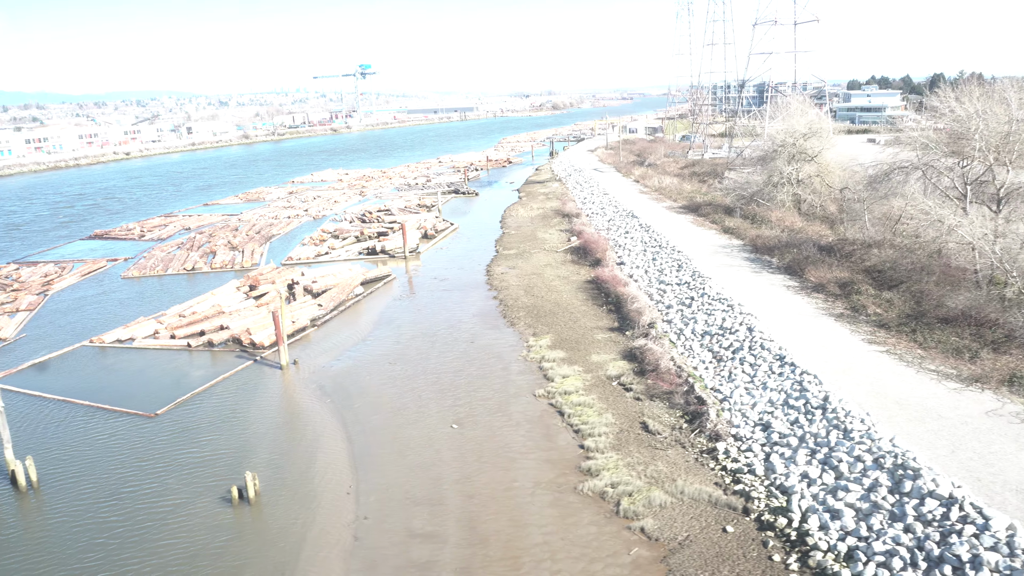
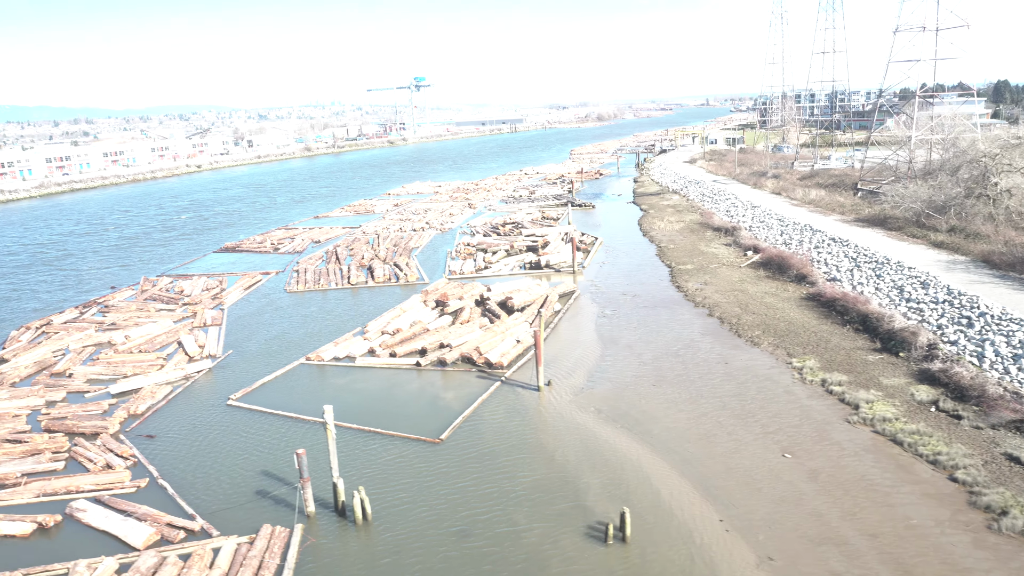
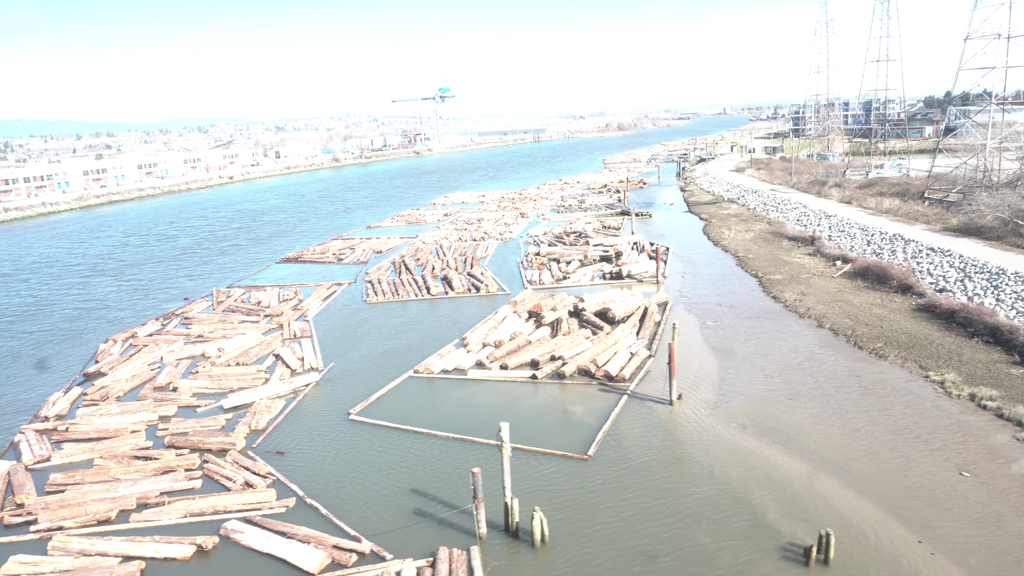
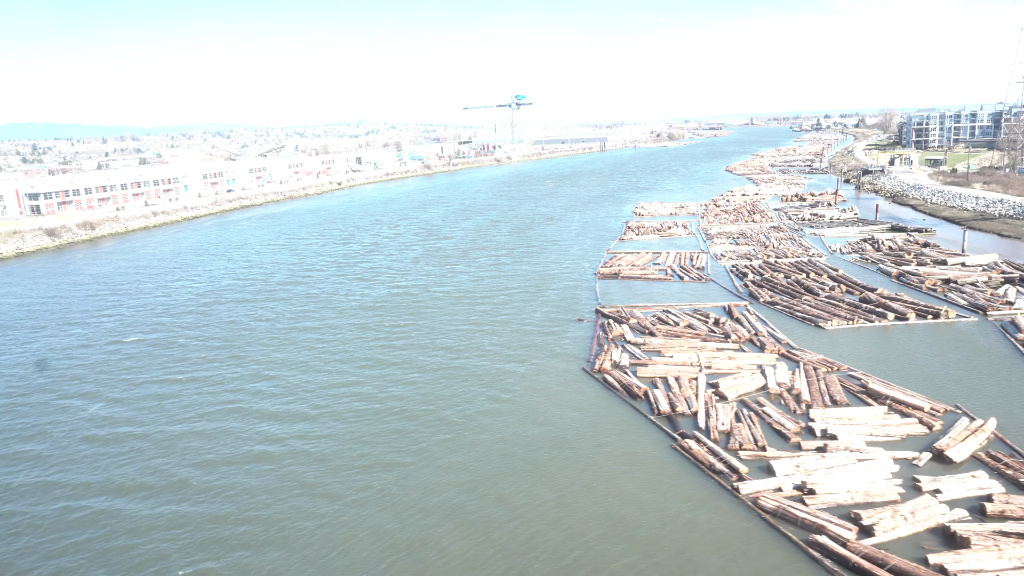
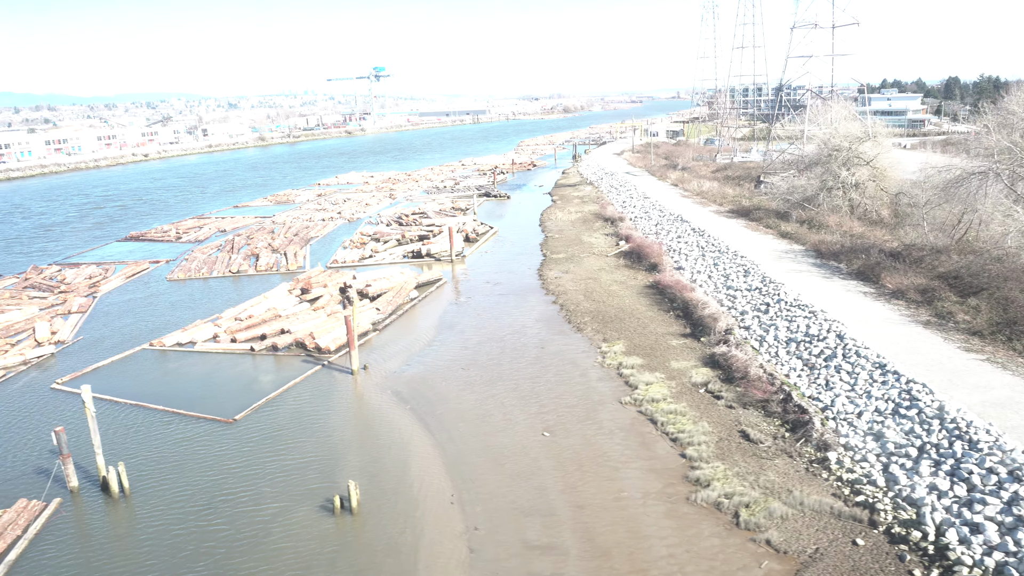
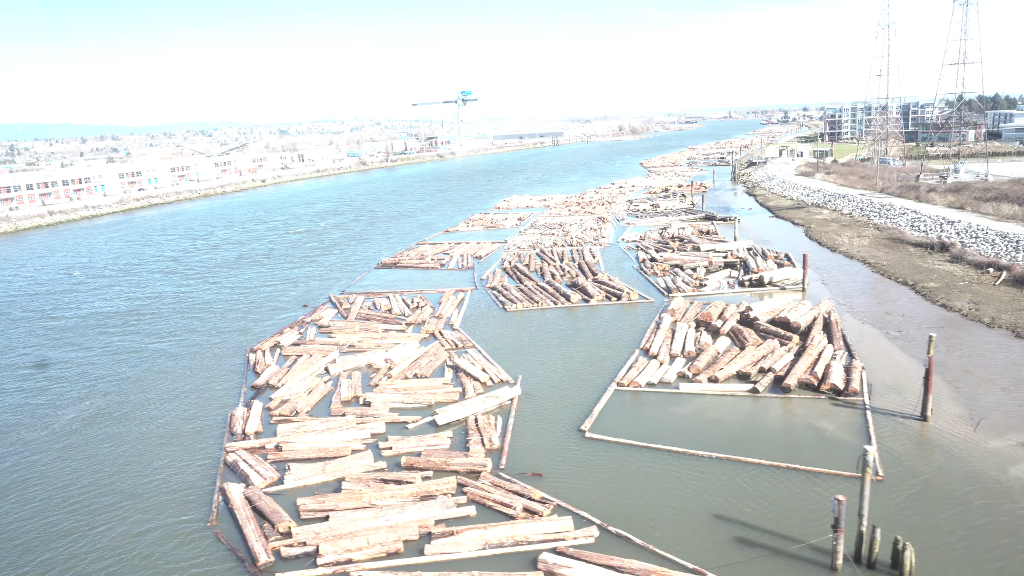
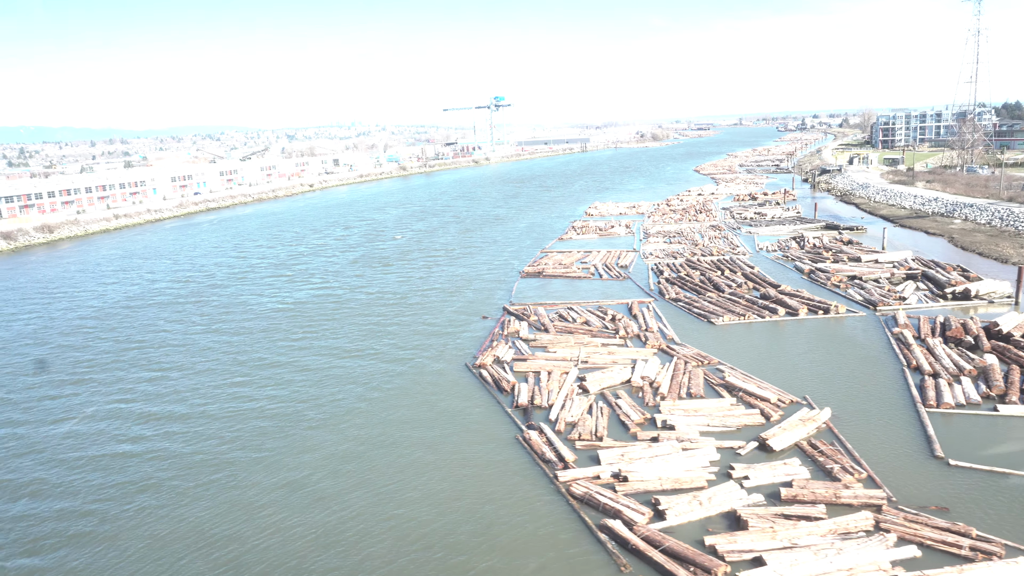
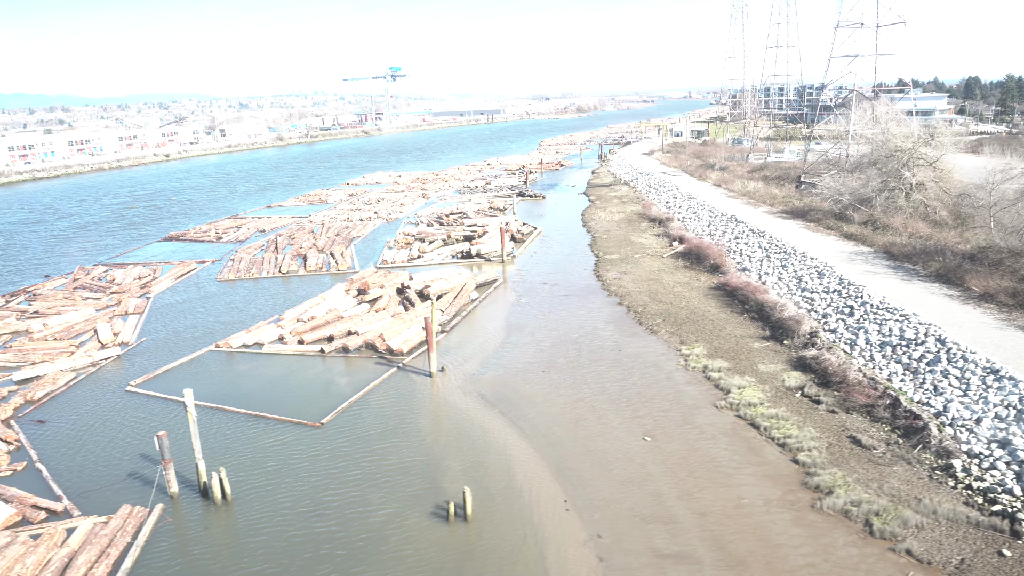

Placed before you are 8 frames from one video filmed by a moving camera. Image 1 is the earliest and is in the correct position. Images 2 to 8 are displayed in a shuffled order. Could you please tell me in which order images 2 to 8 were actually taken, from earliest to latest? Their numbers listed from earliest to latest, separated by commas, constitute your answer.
5, 8, 2, 3, 6, 7, 4
